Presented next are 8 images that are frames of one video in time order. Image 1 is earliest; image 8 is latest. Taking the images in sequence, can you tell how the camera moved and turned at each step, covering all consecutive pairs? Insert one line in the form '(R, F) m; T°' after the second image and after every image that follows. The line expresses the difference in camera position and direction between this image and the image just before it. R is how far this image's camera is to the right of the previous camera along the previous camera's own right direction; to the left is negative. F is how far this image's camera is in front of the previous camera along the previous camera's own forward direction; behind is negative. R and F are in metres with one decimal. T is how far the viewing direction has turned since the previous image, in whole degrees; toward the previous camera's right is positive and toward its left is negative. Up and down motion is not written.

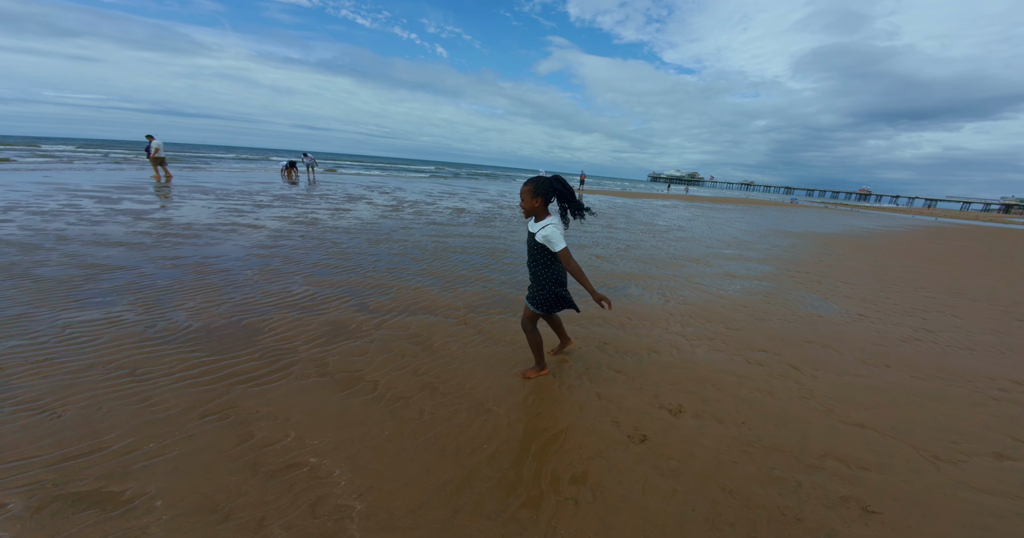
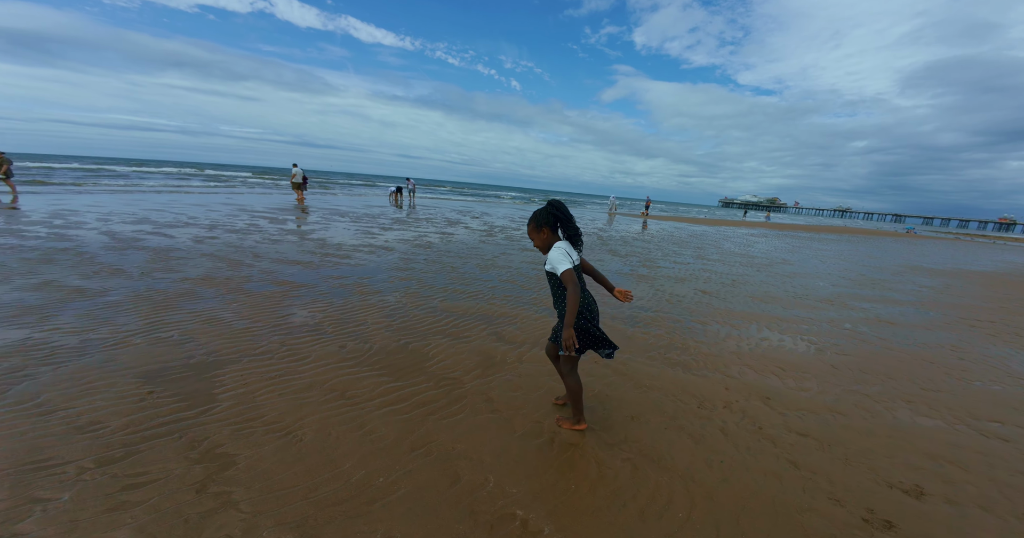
(-1.3, +0.1) m; -9°
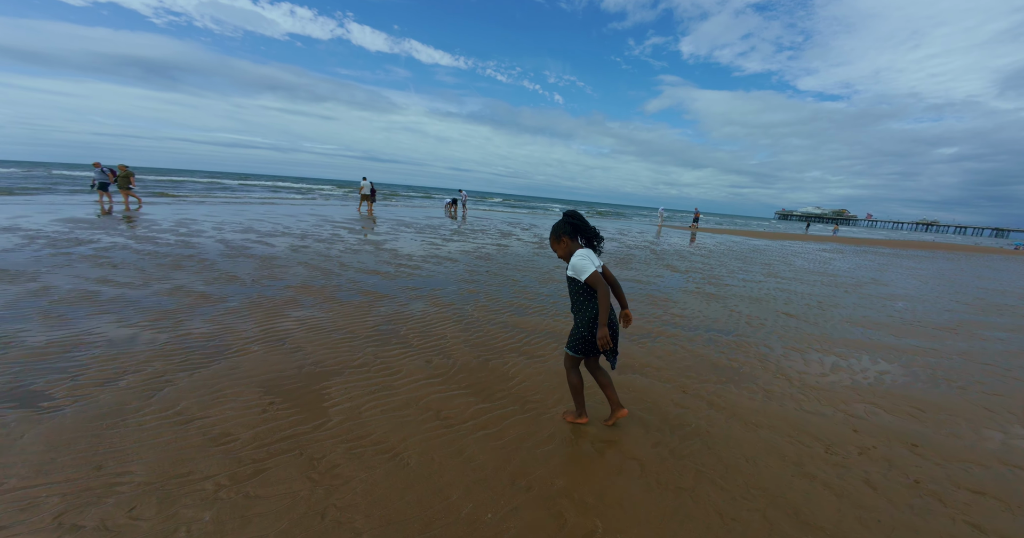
(-0.5, +0.2) m; -7°
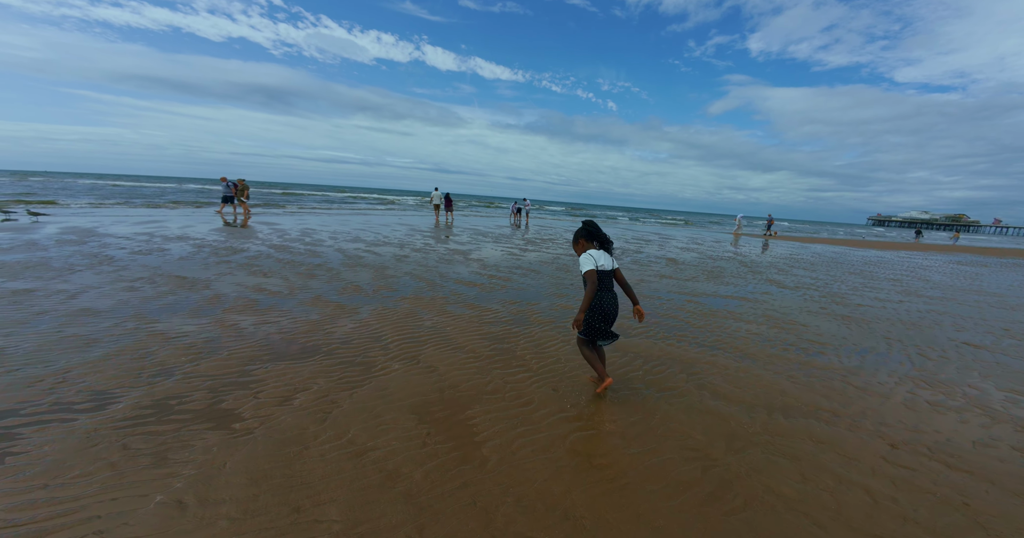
(-0.7, +0.3) m; -10°
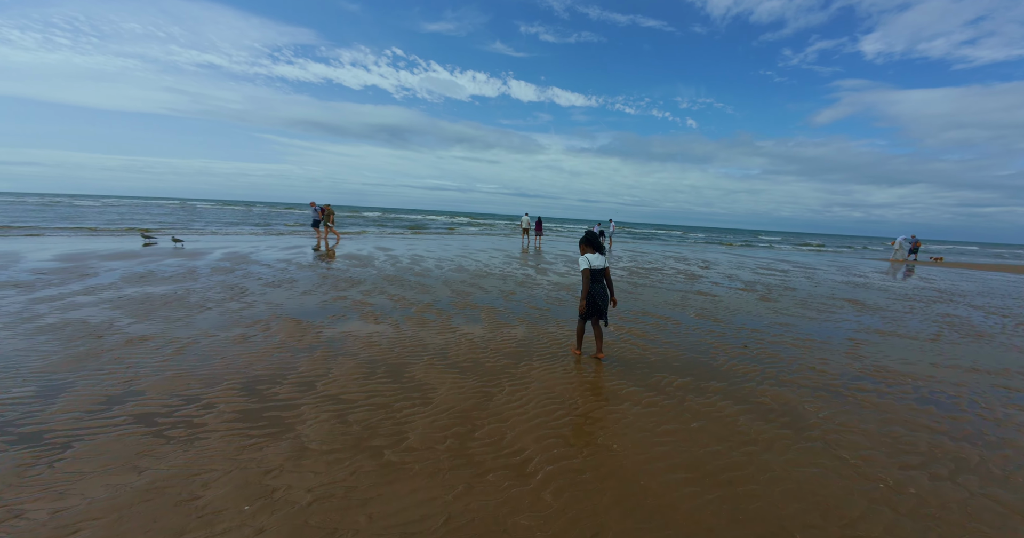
(-1.0, +1.6) m; -13°
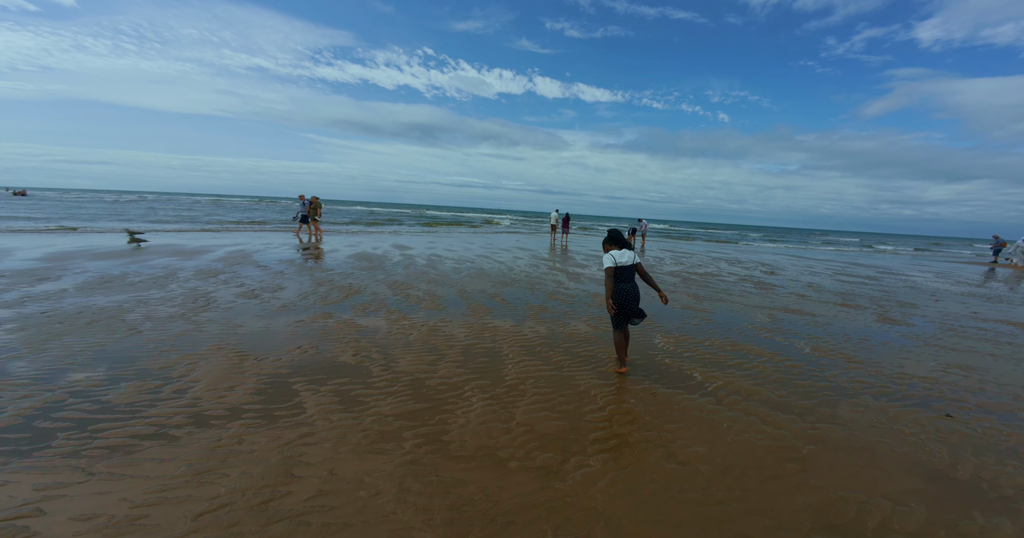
(-0.1, +2.3) m; -4°
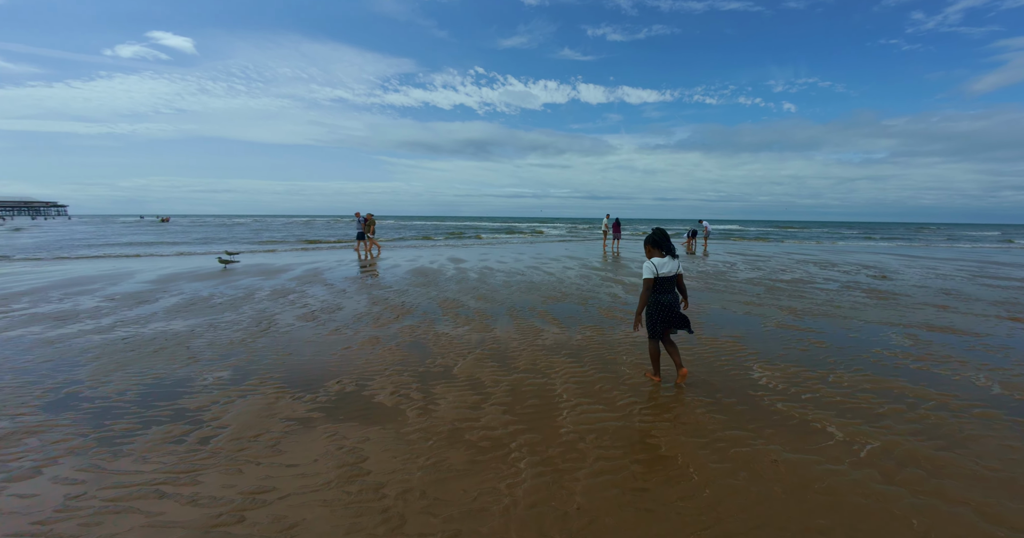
(+0.1, +0.8) m; -10°
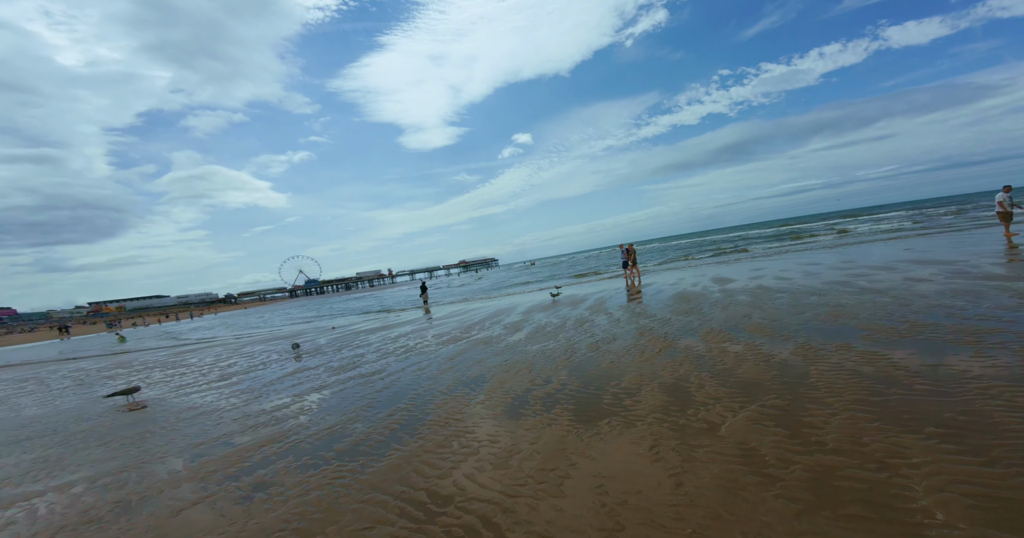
(+0.4, +0.4) m; -33°
